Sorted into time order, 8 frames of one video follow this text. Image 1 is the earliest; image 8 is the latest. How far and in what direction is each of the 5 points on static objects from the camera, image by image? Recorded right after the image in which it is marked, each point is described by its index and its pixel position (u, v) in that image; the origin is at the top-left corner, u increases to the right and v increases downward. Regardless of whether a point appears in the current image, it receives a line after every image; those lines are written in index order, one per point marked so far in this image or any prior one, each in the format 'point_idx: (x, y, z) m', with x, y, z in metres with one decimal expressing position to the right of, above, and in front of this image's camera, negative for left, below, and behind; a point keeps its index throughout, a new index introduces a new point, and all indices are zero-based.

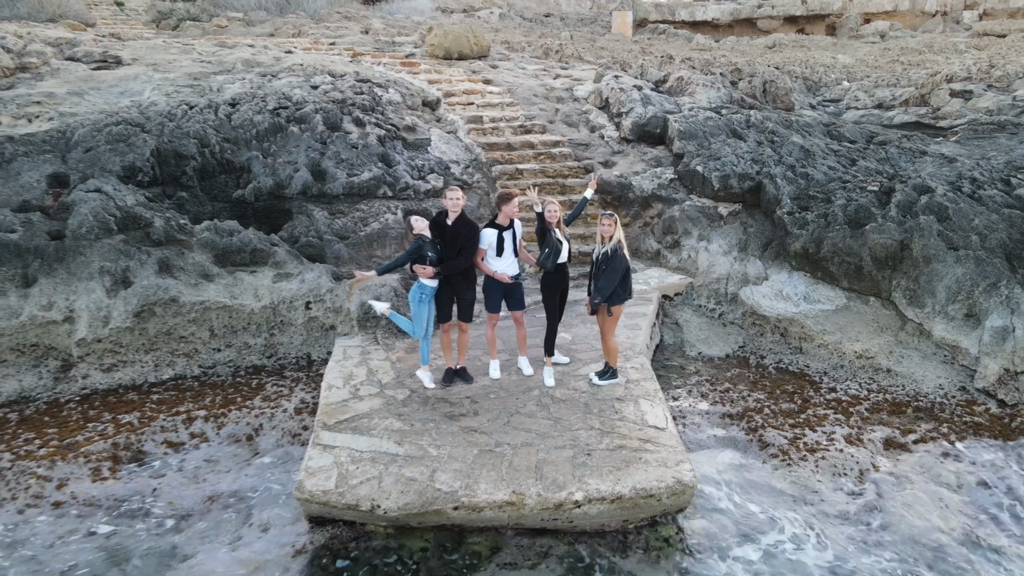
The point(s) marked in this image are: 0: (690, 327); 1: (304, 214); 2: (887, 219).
0: (+1.2, -0.2, +4.9) m
1: (-1.6, +0.6, +5.9) m
2: (+2.5, +0.5, +4.9) m
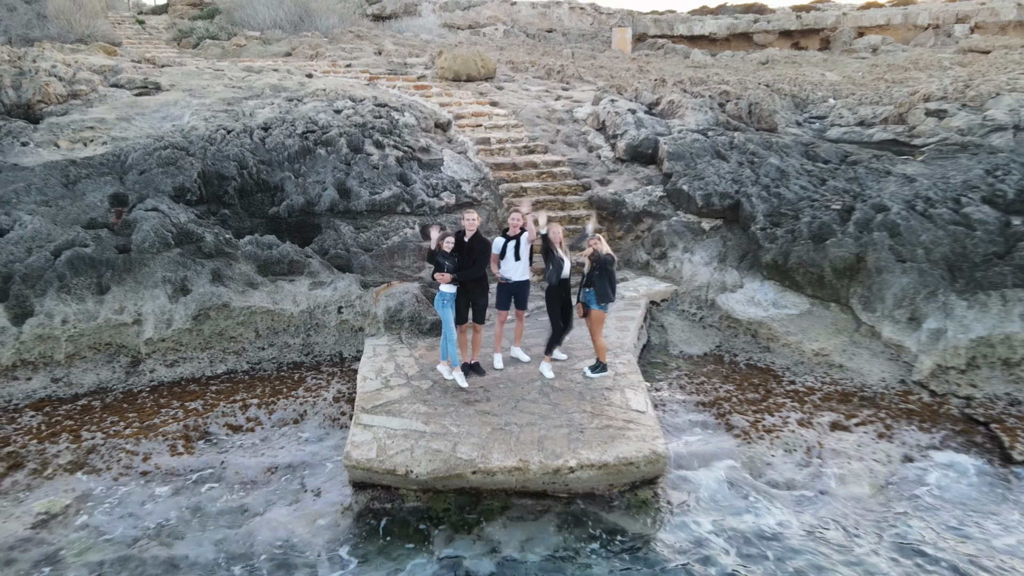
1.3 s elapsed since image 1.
0: (+1.2, -0.3, +5.6) m
1: (-1.6, +0.6, +6.6) m
2: (+2.5, +0.4, +5.6) m
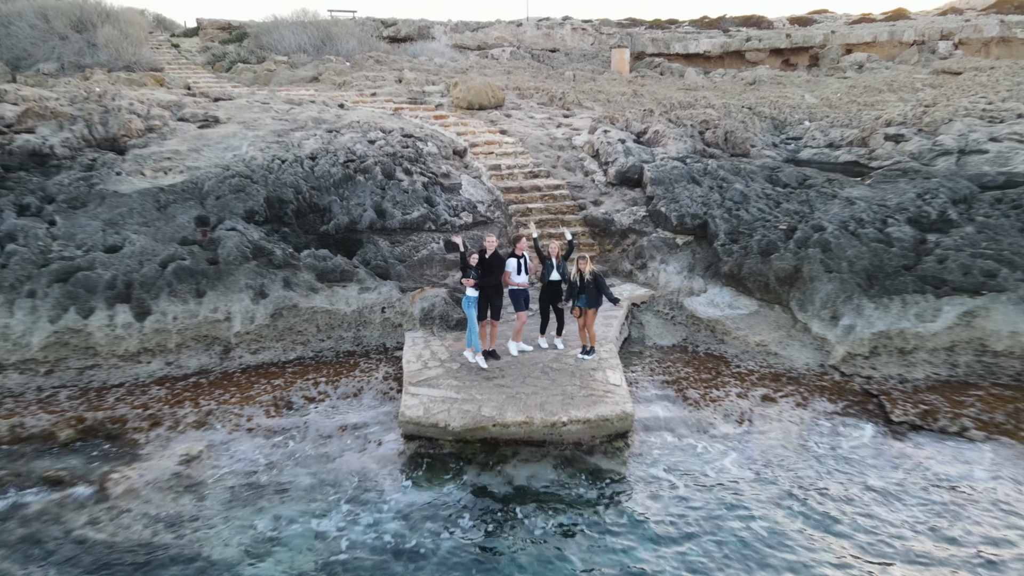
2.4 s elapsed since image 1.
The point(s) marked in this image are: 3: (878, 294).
0: (+1.3, -0.3, +7.0) m
1: (-1.5, +0.5, +8.0) m
2: (+2.6, +0.4, +7.0) m
3: (+3.2, 0.0, +6.5) m
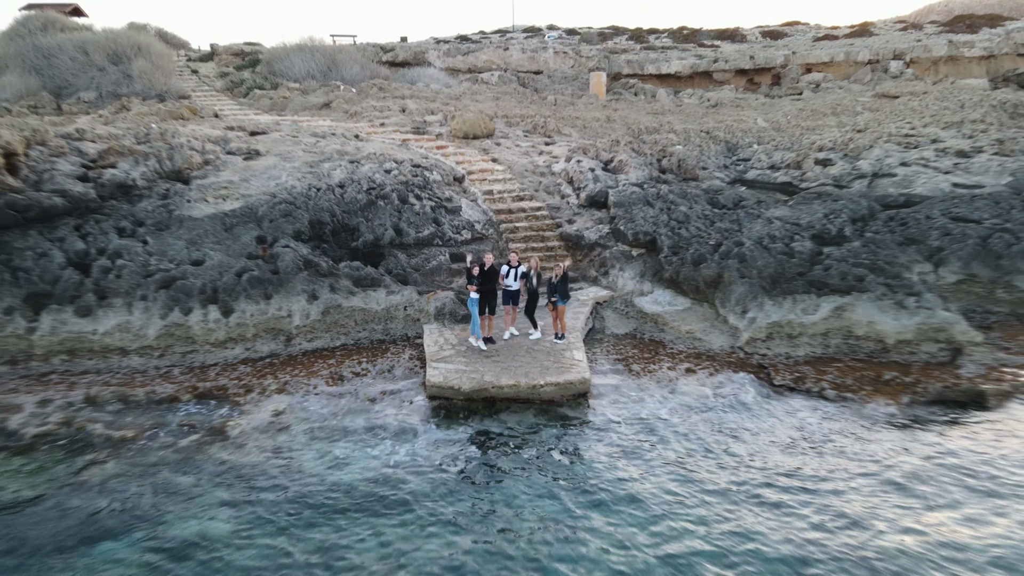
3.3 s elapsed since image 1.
0: (+1.2, -0.4, +9.1) m
1: (-1.6, +0.5, +10.1) m
2: (+2.5, +0.3, +9.1) m
3: (+3.1, -0.1, +8.7) m
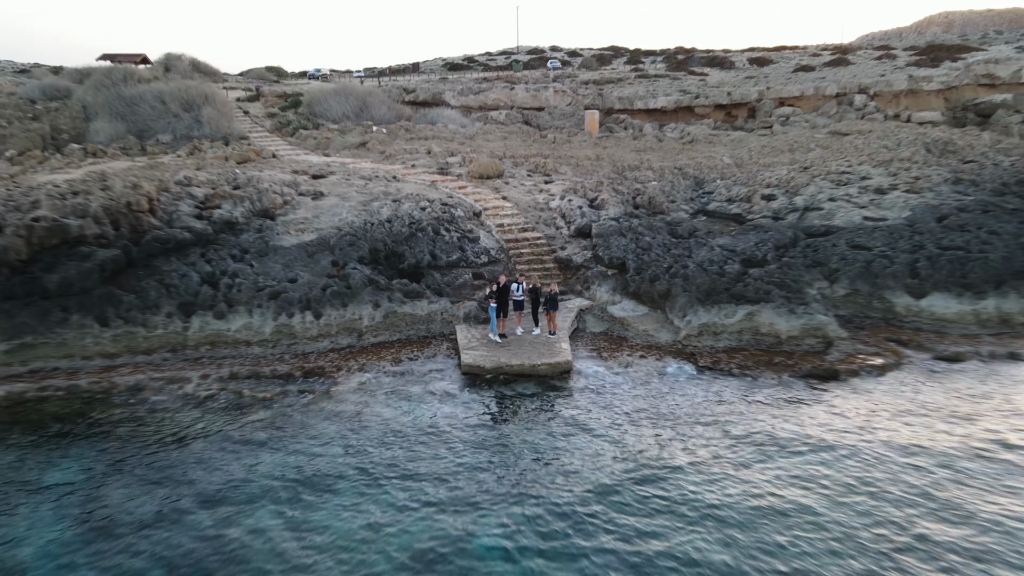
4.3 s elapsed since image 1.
0: (+1.3, -0.6, +12.5) m
1: (-1.5, +0.3, +13.5) m
2: (+2.6, +0.1, +12.6) m
3: (+3.2, -0.2, +12.1) m
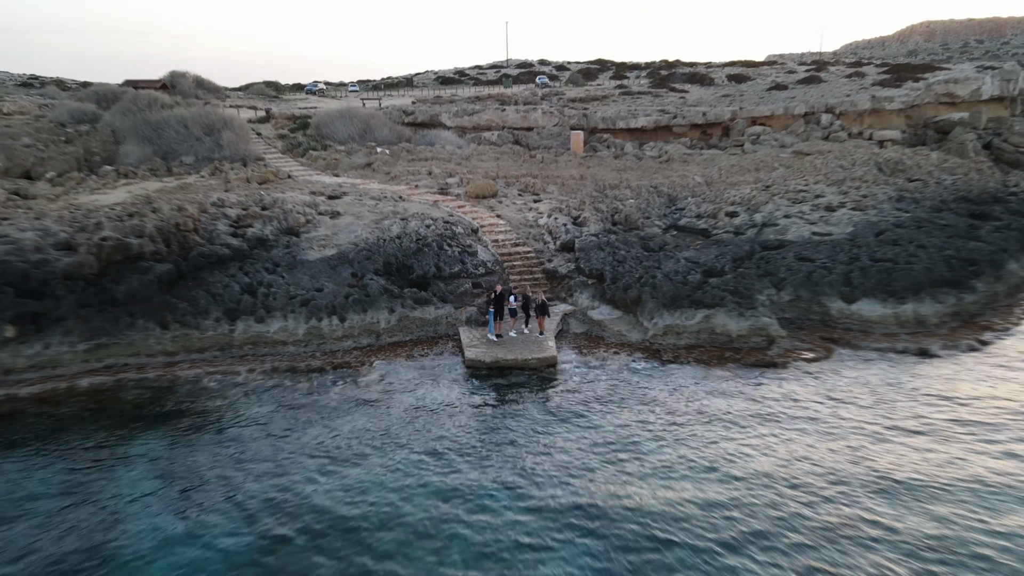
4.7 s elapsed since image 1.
0: (+1.2, -0.7, +14.7) m
1: (-1.6, +0.1, +15.7) m
2: (+2.5, 0.0, +14.8) m
3: (+3.1, -0.4, +14.3) m
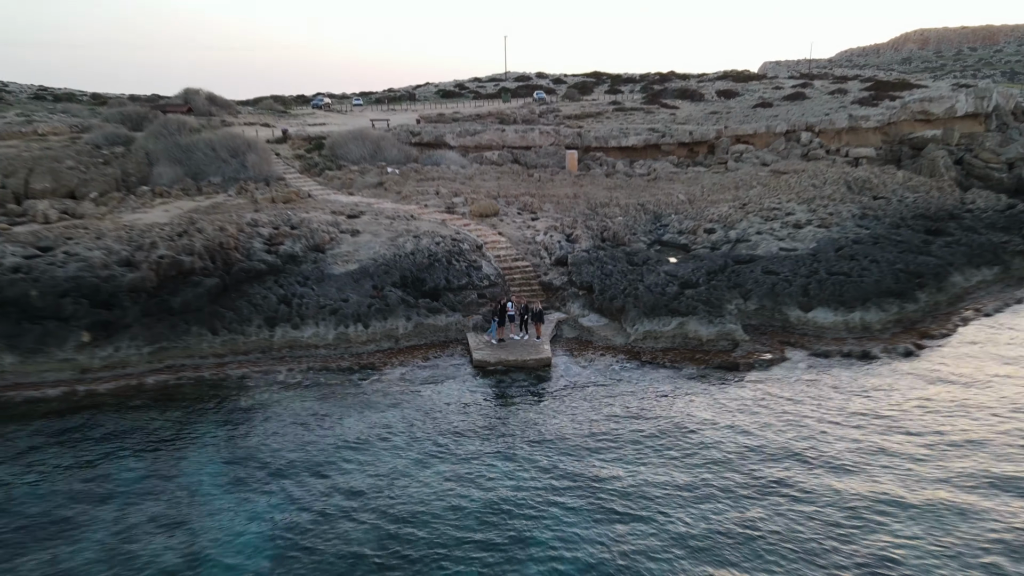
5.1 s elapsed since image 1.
0: (+1.2, -1.0, +16.9) m
1: (-1.6, -0.2, +17.8) m
2: (+2.5, -0.2, +16.9) m
3: (+3.1, -0.6, +16.4) m
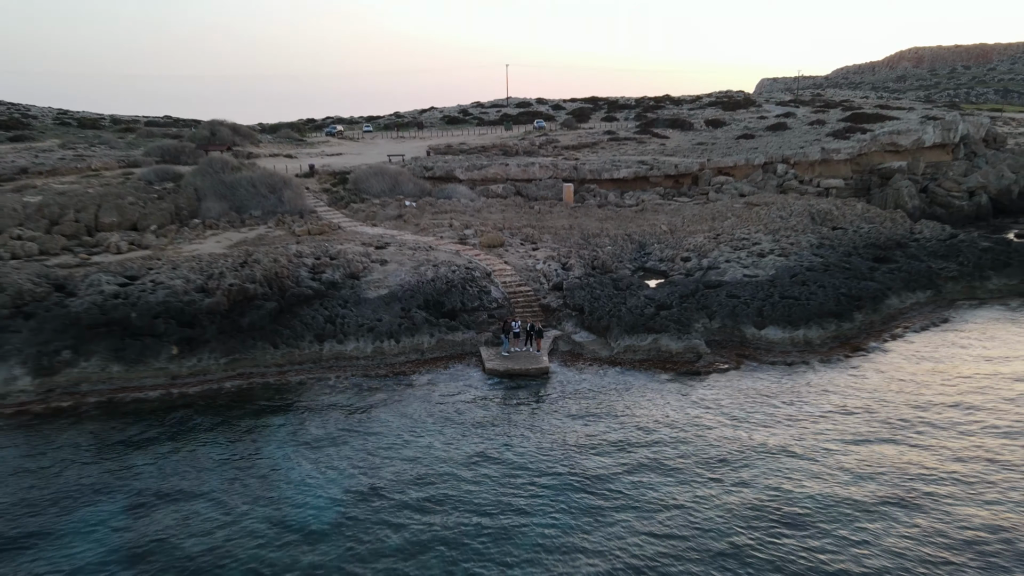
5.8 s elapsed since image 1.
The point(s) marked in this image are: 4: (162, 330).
0: (+1.4, -1.6, +20.4) m
1: (-1.5, -0.8, +21.4) m
2: (+2.6, -0.8, +20.5) m
3: (+3.2, -1.2, +20.0) m
4: (-8.6, -1.0, +18.1) m
